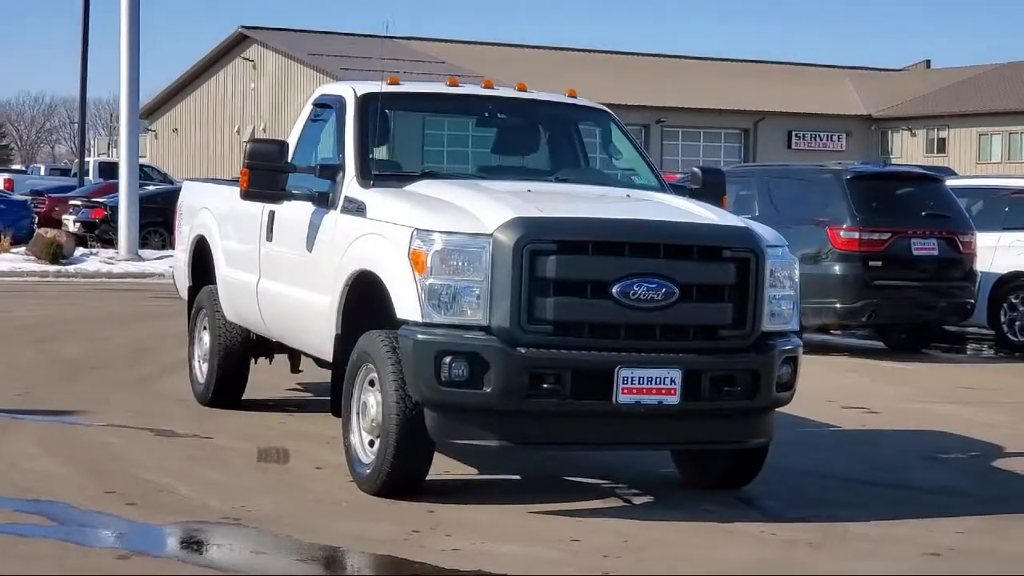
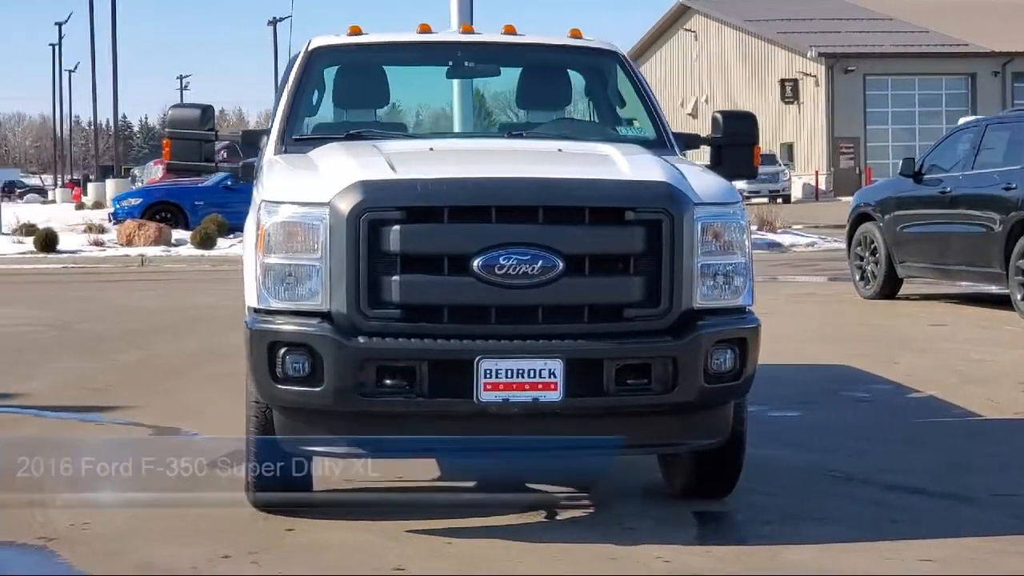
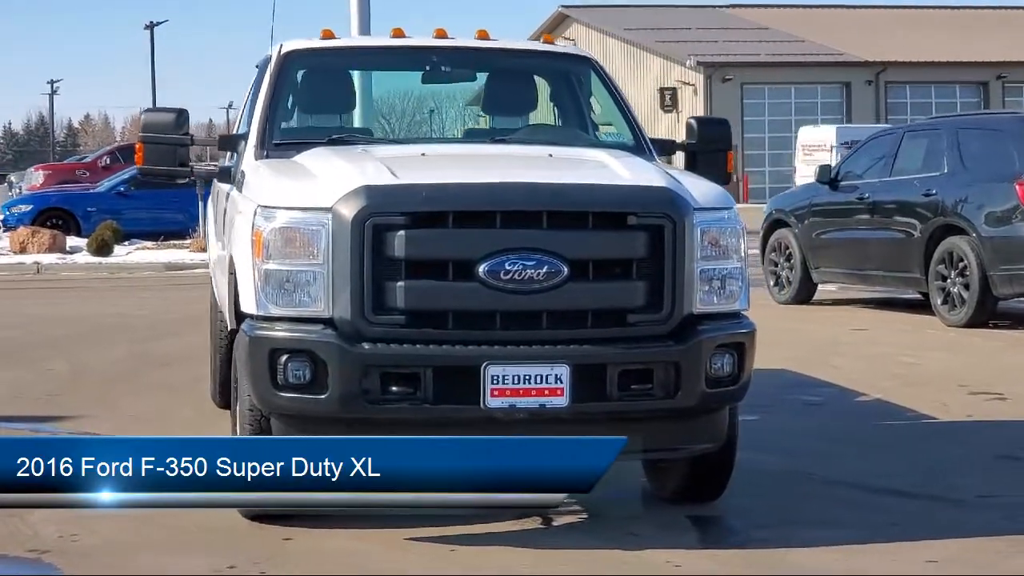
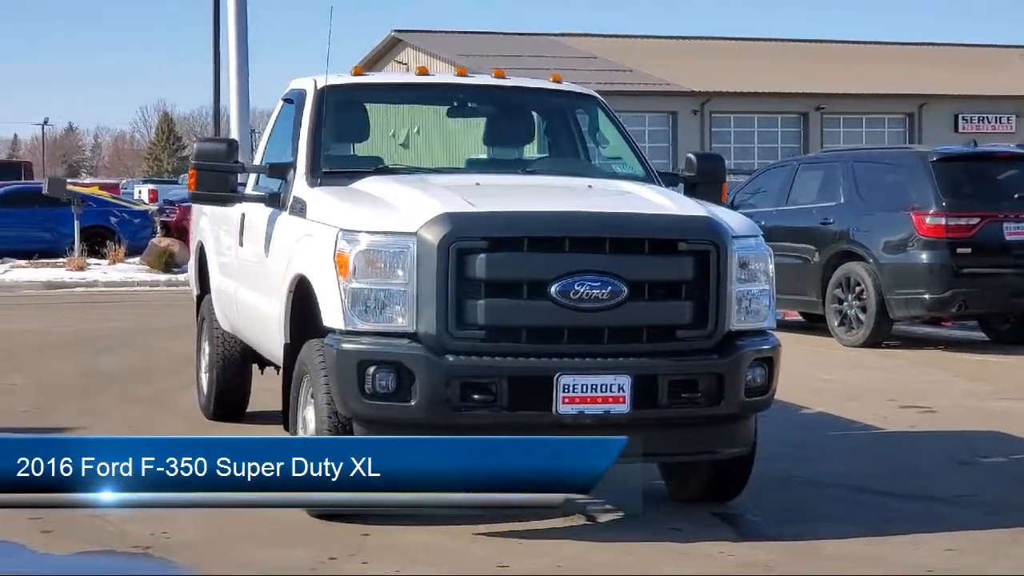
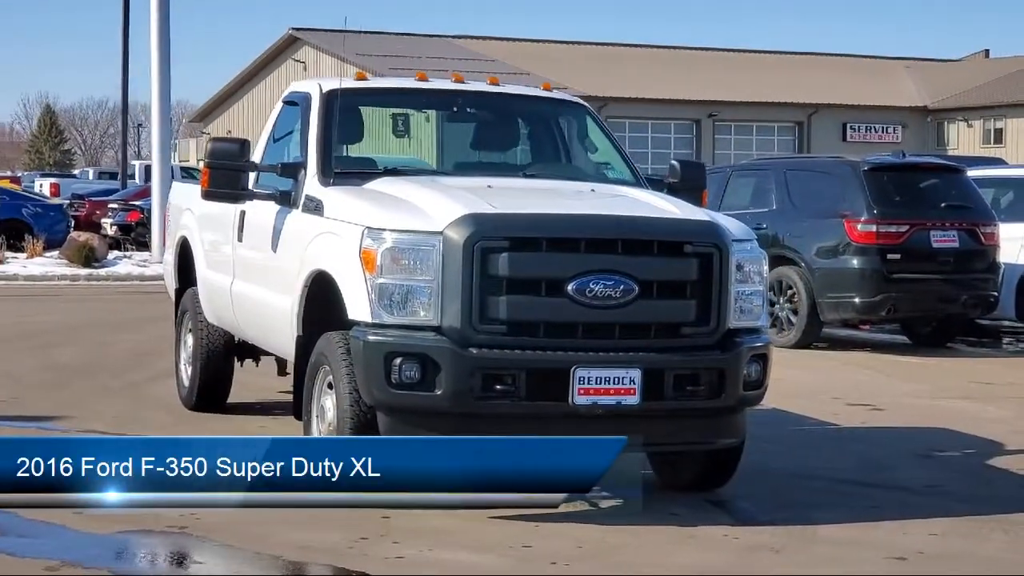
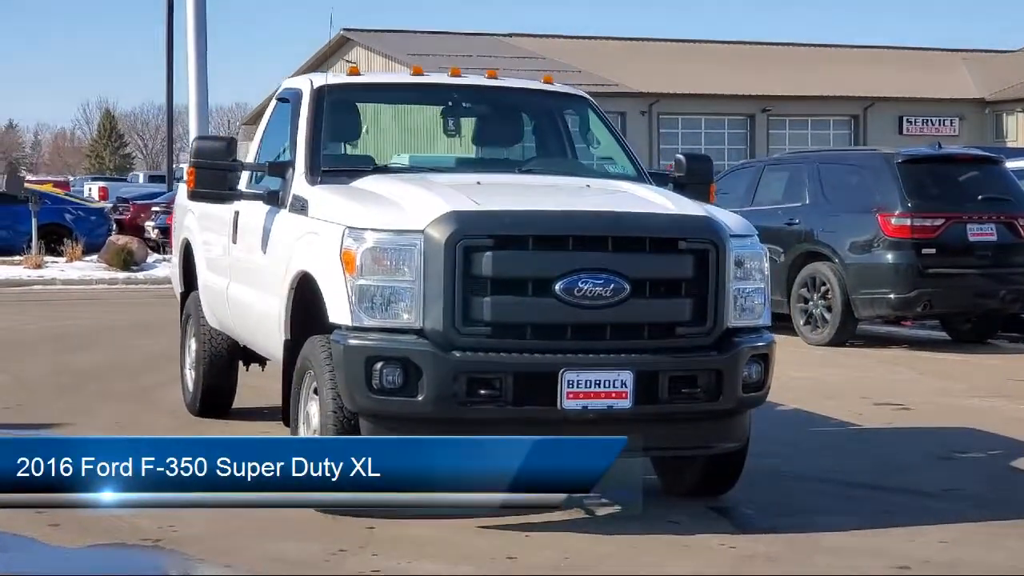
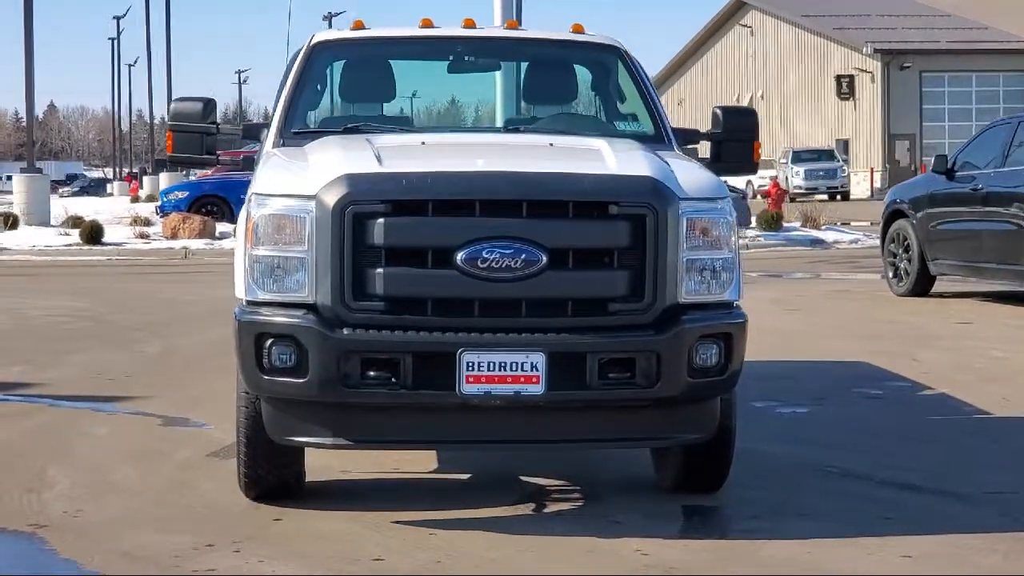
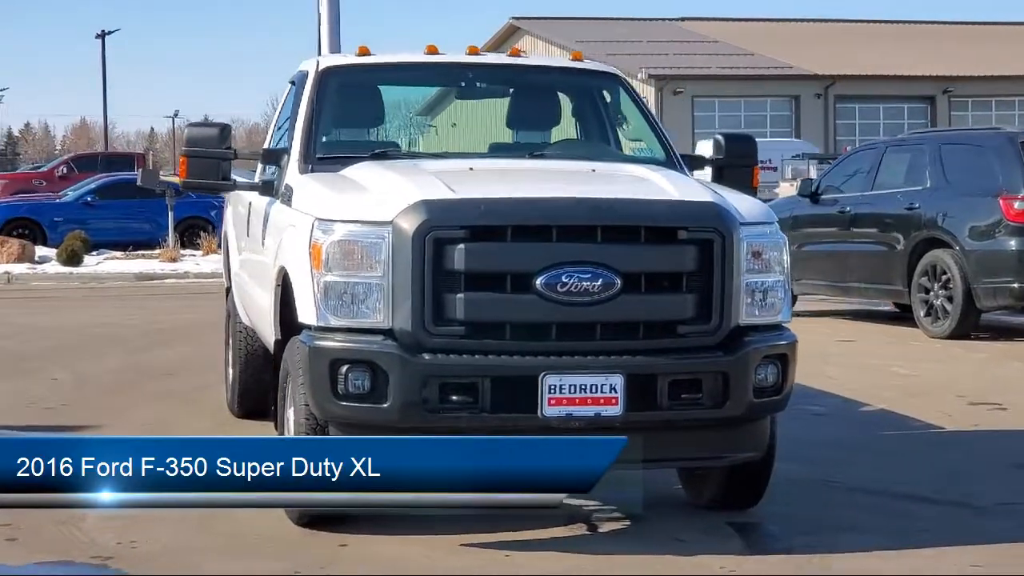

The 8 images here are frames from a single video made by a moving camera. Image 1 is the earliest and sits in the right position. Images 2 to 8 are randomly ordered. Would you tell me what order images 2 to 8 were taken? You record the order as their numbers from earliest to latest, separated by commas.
5, 6, 4, 8, 3, 2, 7
